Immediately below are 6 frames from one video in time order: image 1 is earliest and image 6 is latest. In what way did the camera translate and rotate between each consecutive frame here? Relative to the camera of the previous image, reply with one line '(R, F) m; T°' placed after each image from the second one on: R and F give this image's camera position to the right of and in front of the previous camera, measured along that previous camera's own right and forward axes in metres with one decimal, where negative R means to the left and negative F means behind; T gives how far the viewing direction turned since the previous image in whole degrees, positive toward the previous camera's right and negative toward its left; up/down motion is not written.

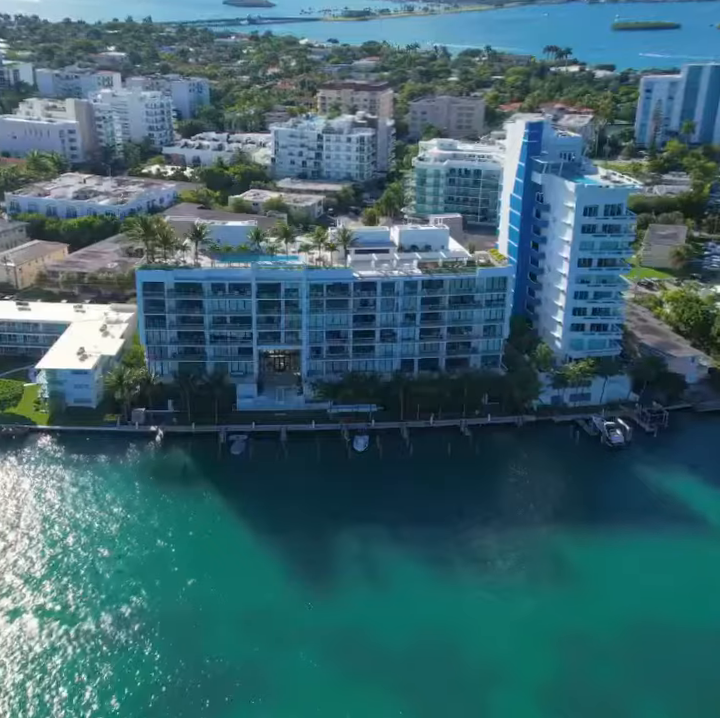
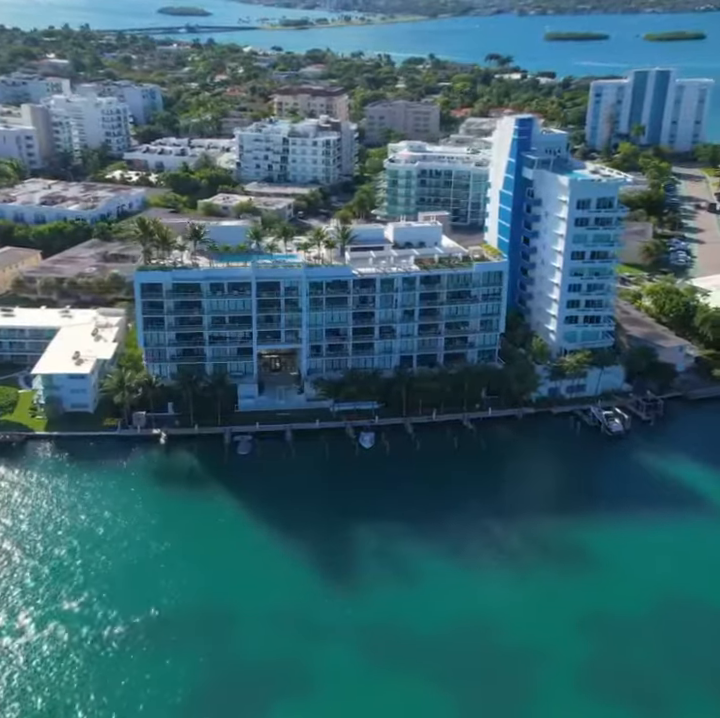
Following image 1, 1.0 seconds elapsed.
(-6.2, +0.1) m; +4°
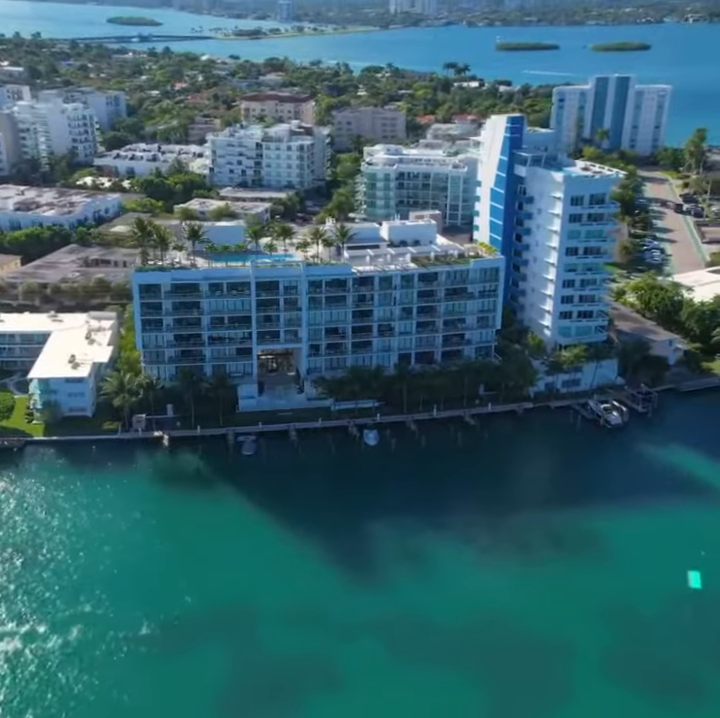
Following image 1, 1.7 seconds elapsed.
(-4.6, +0.2) m; +3°
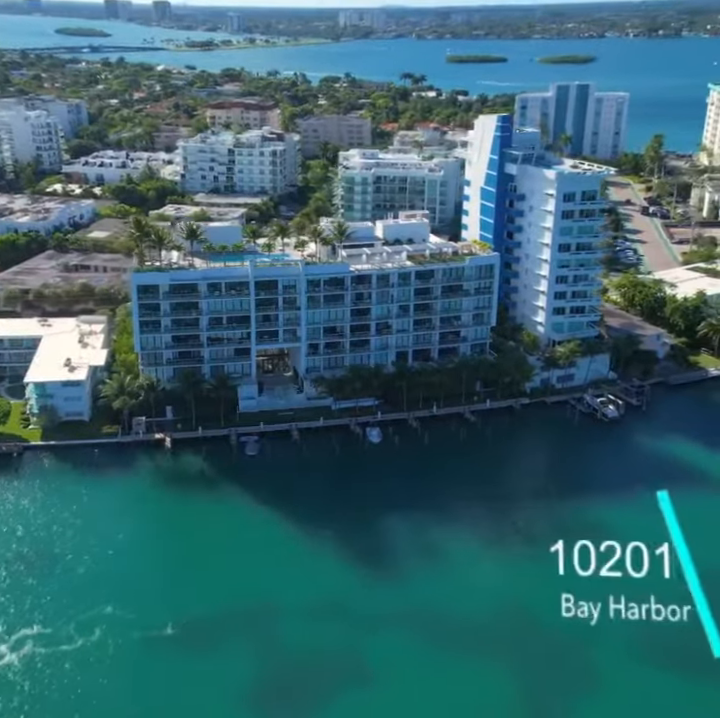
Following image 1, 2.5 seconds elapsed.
(-4.7, +0.3) m; +3°
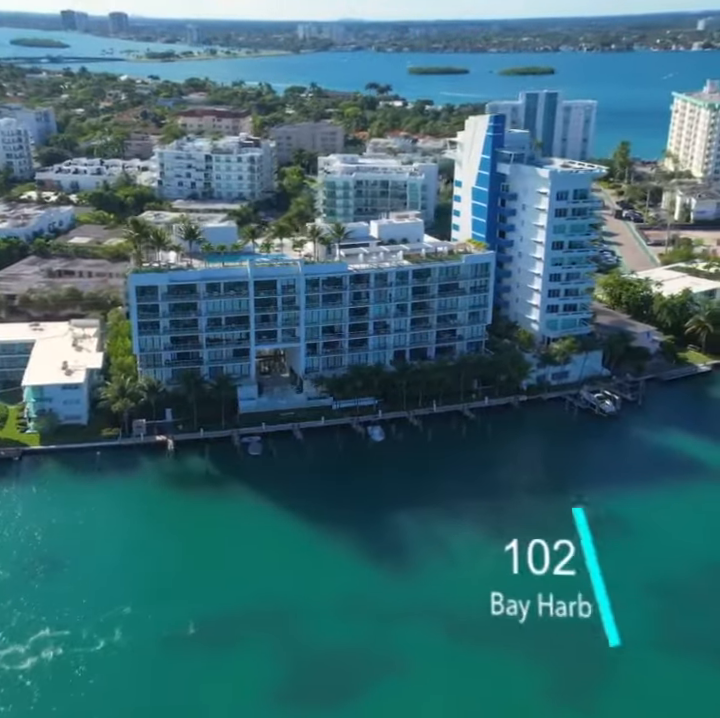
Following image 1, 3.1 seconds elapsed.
(-3.8, +0.3) m; +3°
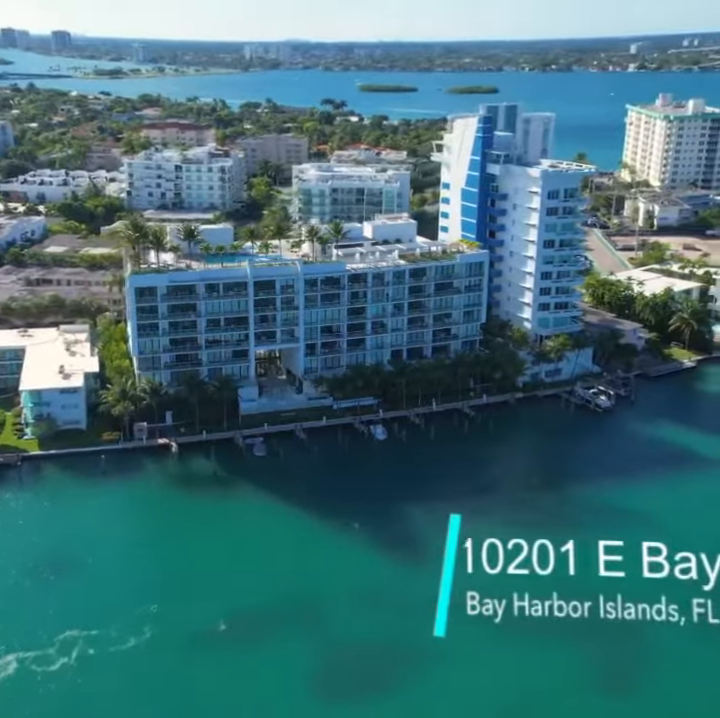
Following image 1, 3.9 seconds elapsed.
(-4.9, +0.5) m; +4°
